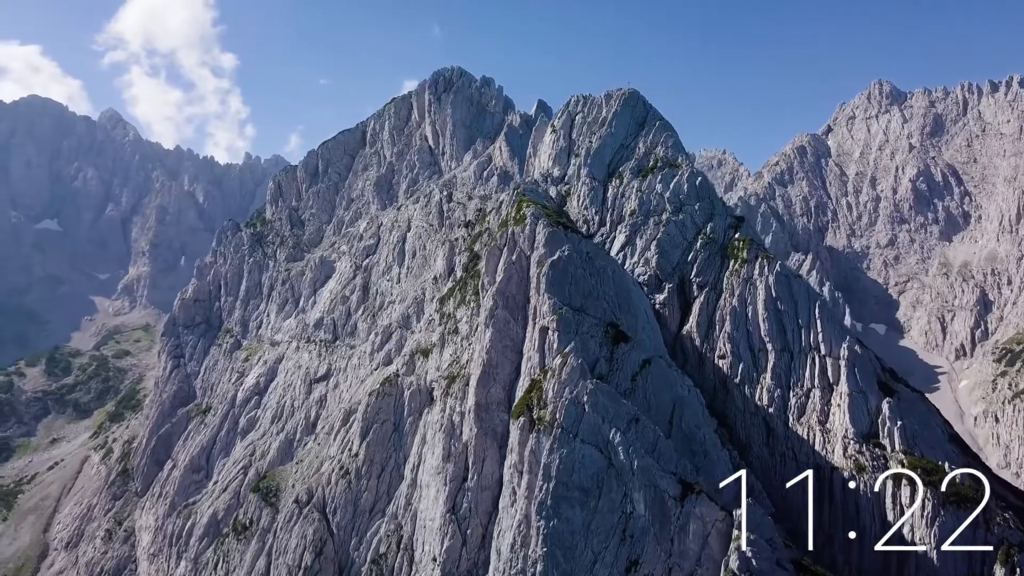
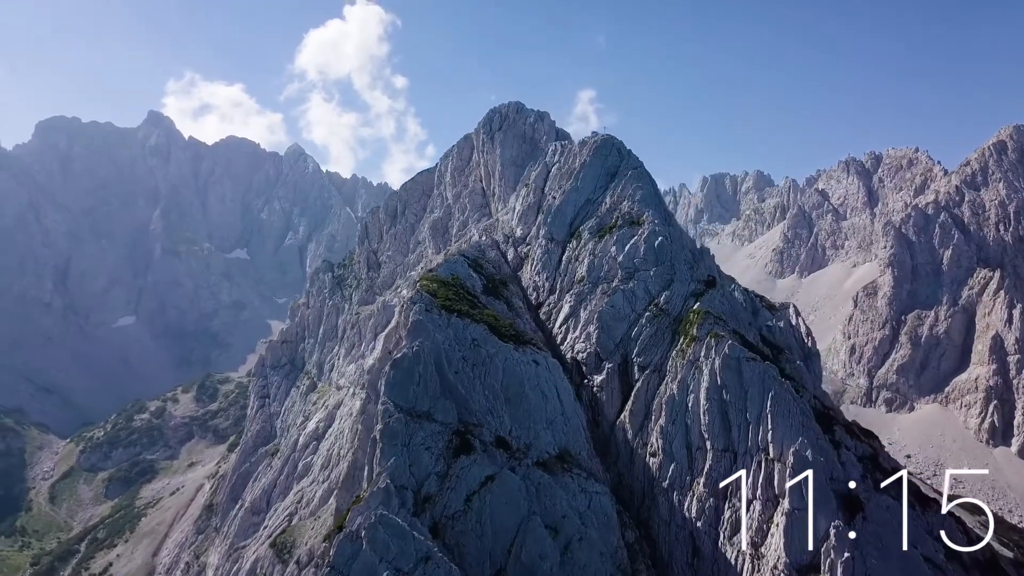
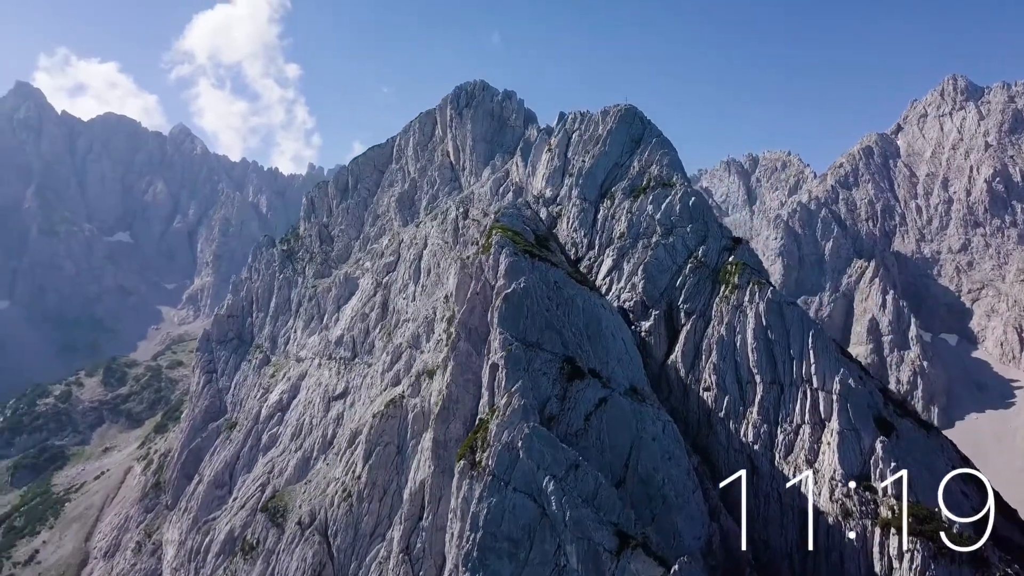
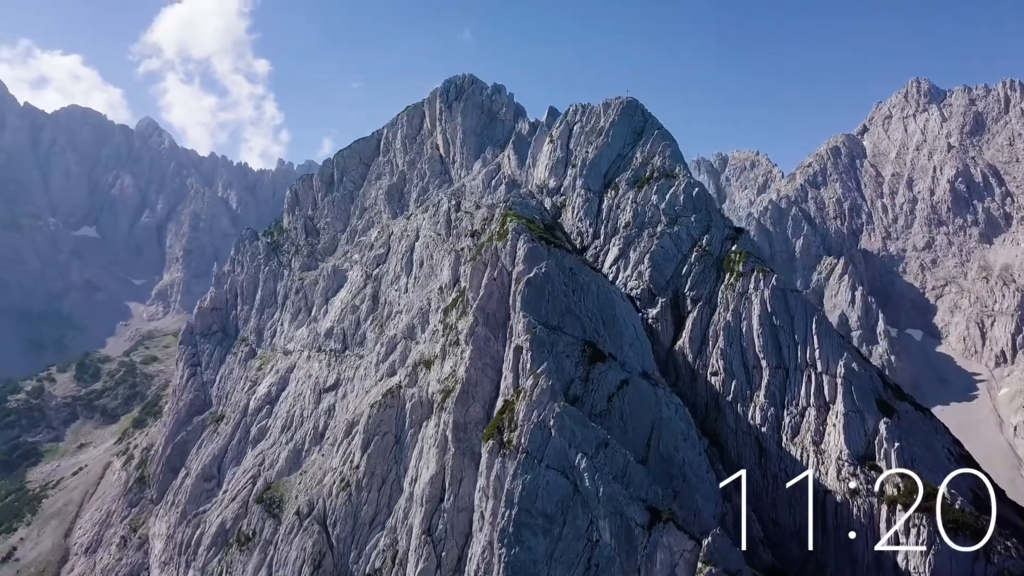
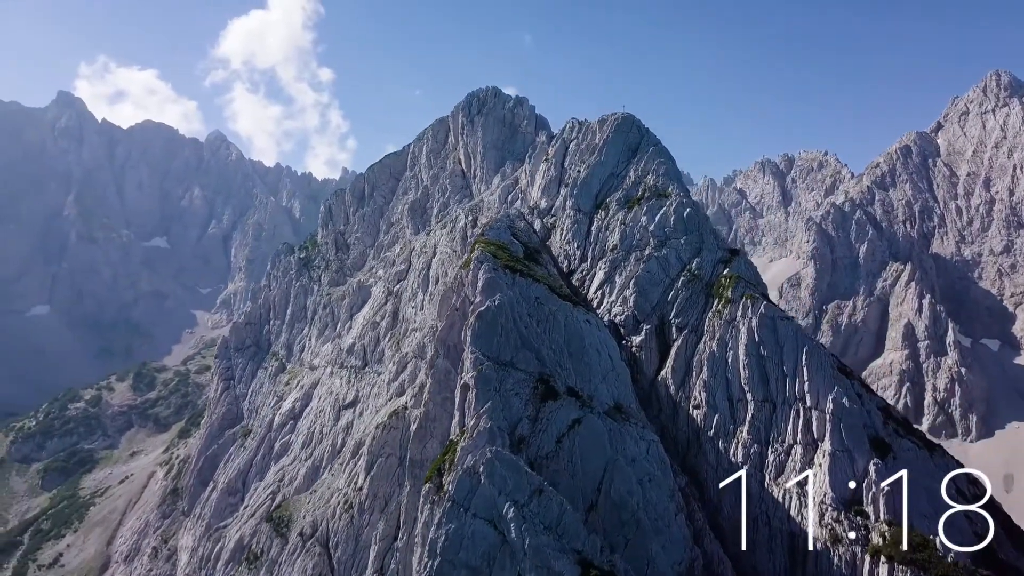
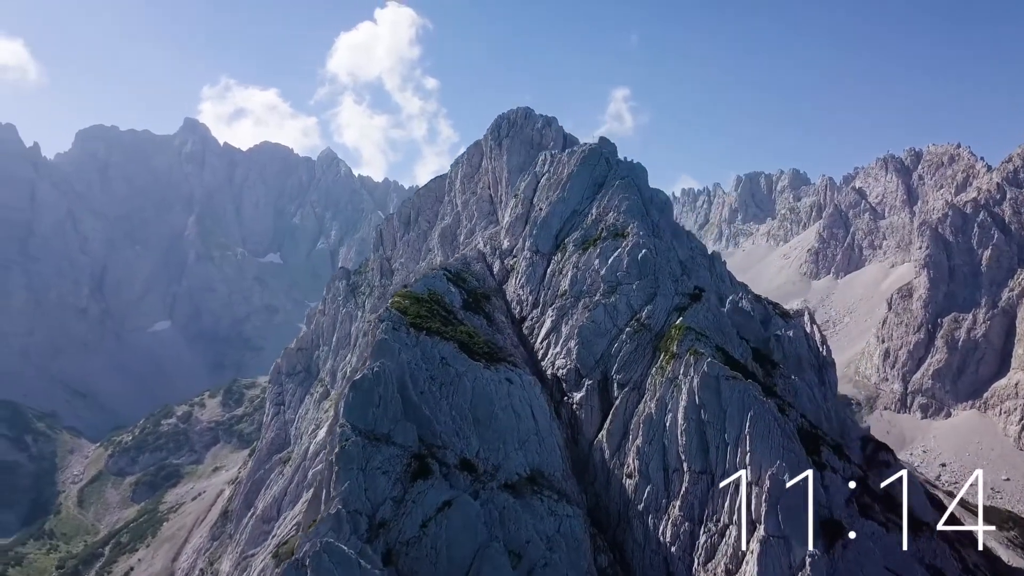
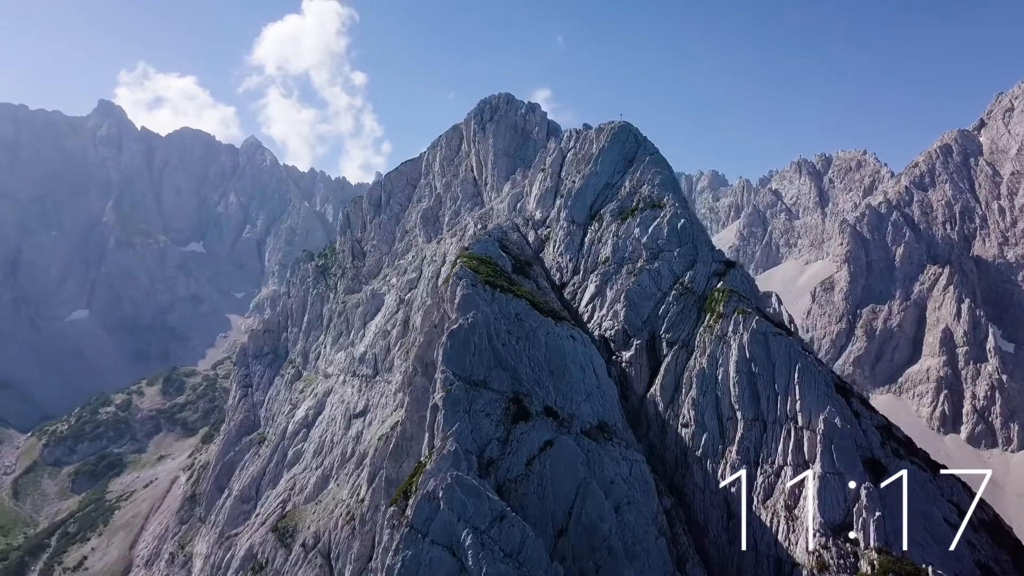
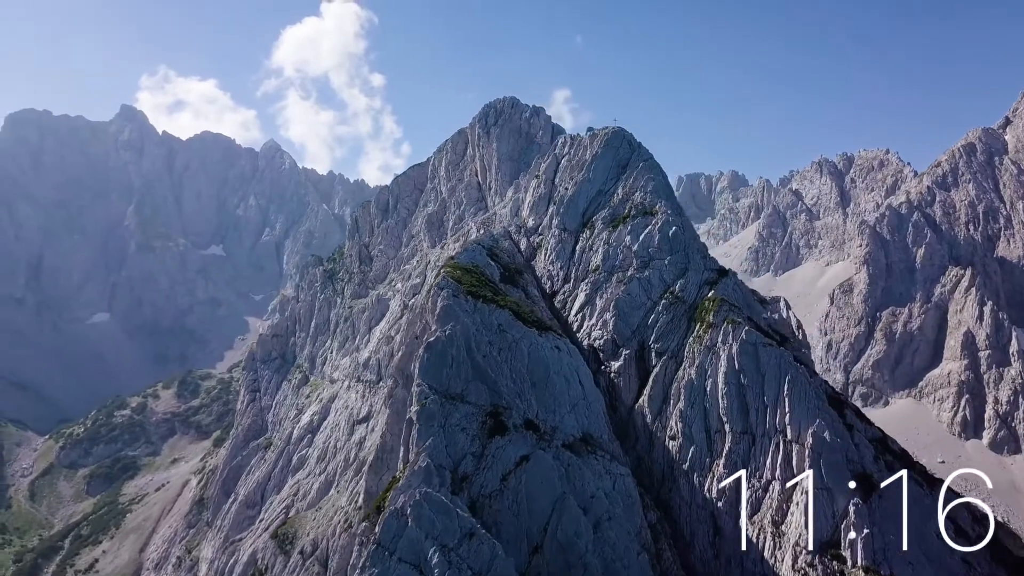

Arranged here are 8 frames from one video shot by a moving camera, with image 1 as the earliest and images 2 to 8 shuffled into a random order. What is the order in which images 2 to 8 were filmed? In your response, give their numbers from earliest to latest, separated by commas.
4, 3, 5, 7, 8, 2, 6
